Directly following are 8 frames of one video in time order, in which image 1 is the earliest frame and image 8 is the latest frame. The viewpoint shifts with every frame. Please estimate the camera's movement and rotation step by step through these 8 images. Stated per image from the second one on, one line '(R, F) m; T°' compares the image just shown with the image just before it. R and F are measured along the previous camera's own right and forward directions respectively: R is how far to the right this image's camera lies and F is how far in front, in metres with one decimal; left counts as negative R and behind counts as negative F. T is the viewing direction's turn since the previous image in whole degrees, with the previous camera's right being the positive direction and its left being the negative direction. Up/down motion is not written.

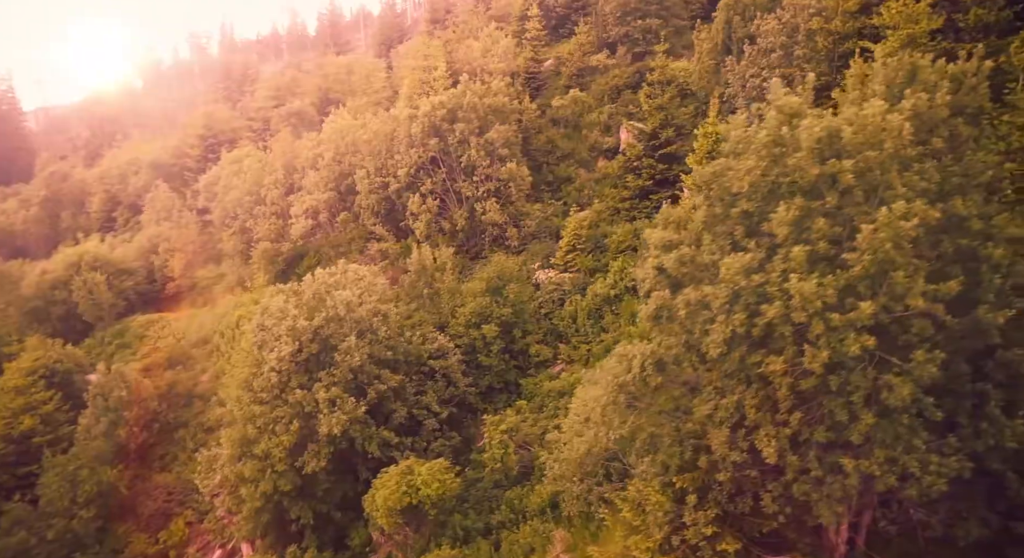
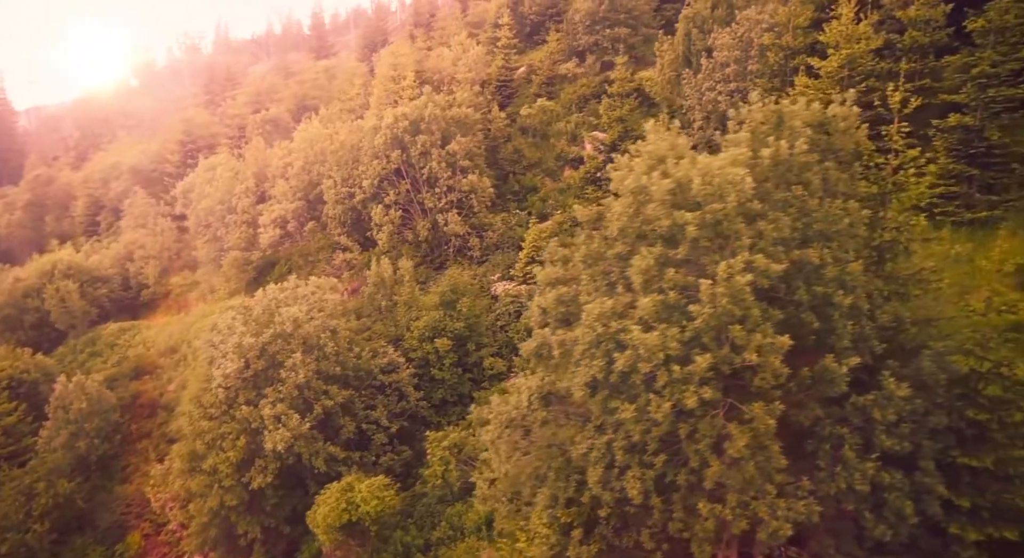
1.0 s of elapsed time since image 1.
(+0.7, -0.1) m; 0°
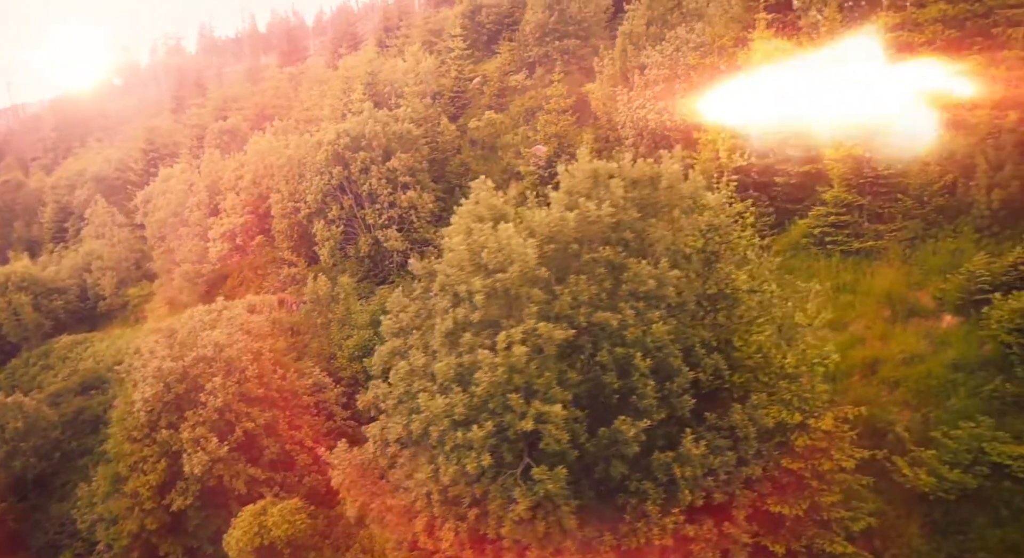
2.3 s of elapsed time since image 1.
(+0.9, -0.1) m; 0°
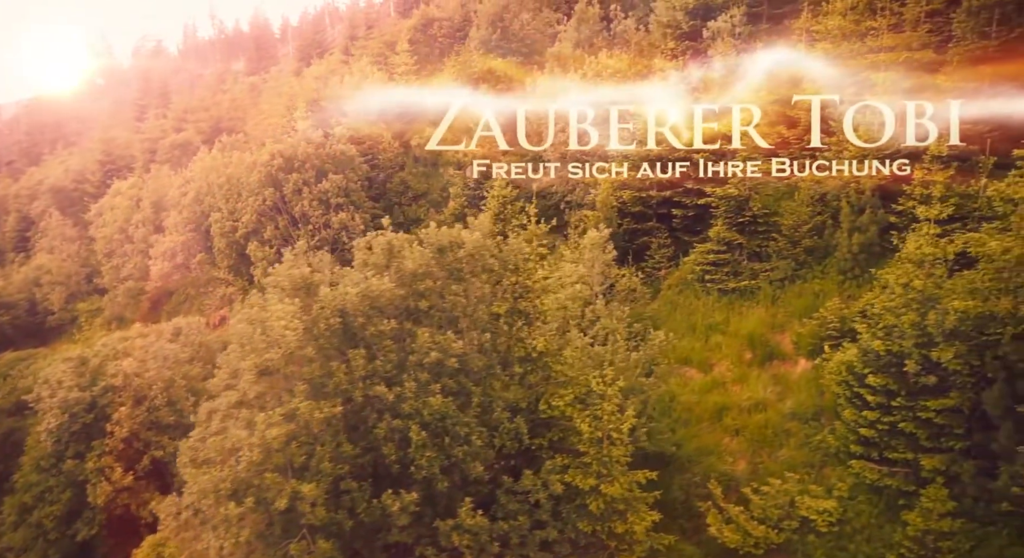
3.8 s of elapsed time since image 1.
(+1.1, -0.1) m; +1°
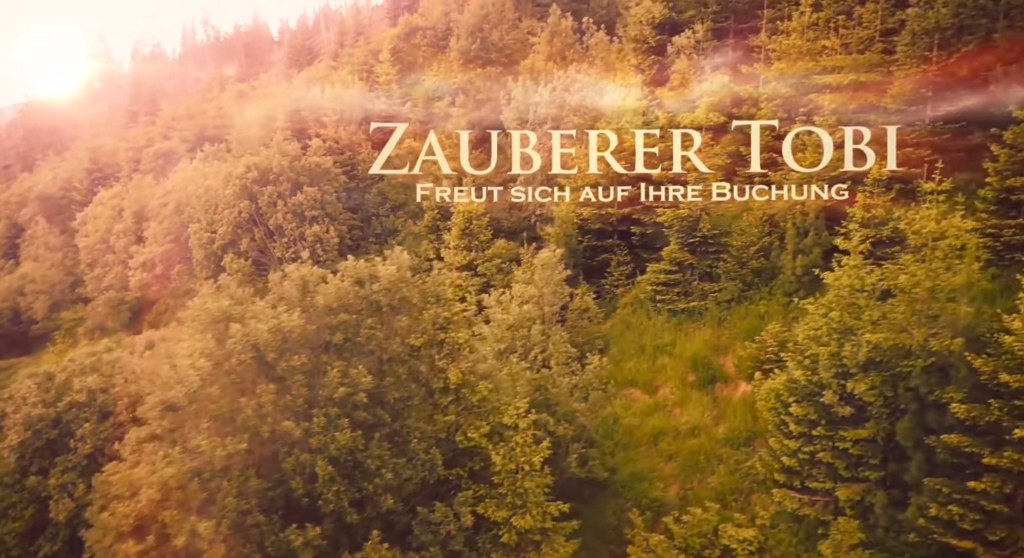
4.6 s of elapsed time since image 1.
(+0.5, 0.0) m; 0°
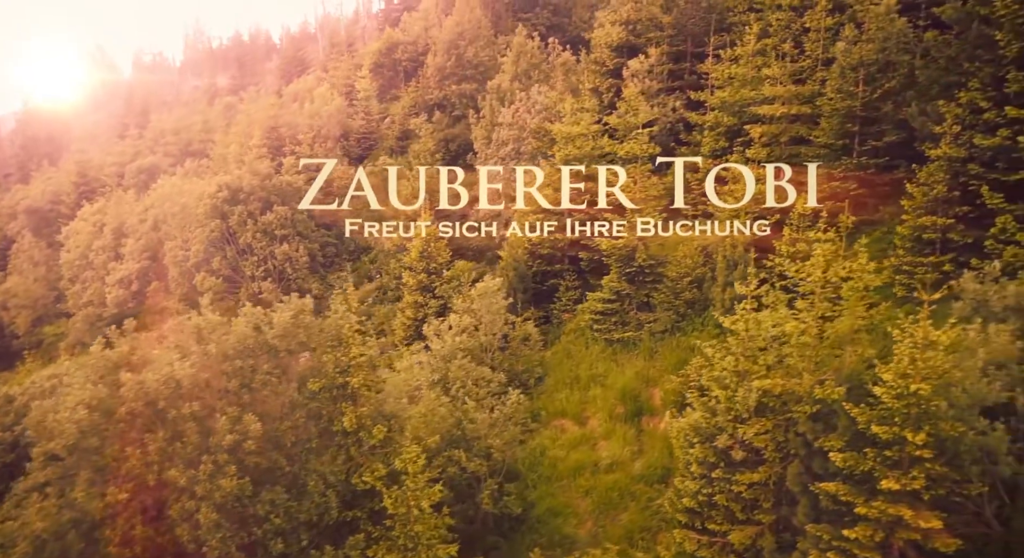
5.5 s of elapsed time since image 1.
(+0.6, -0.1) m; 0°
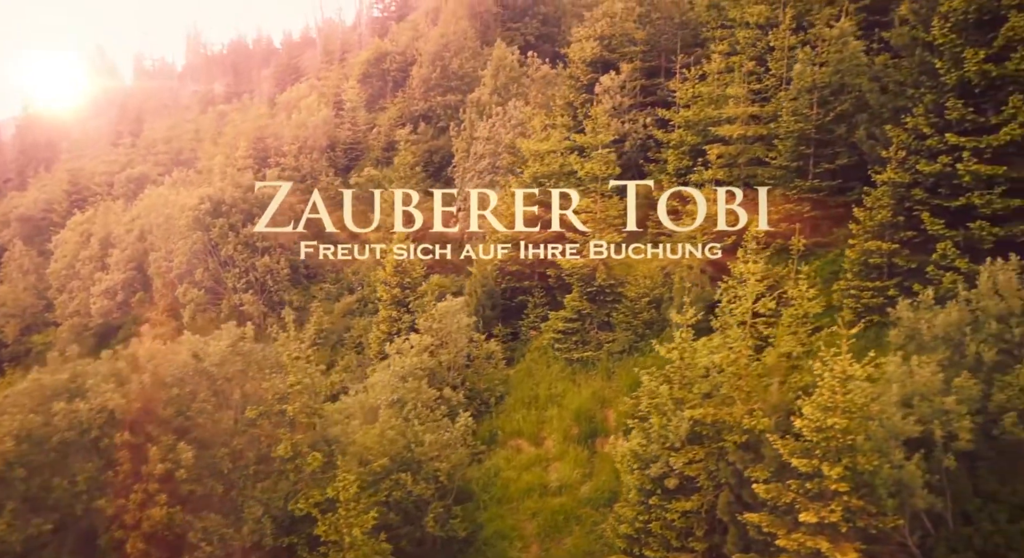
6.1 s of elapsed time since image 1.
(+0.4, 0.0) m; 0°
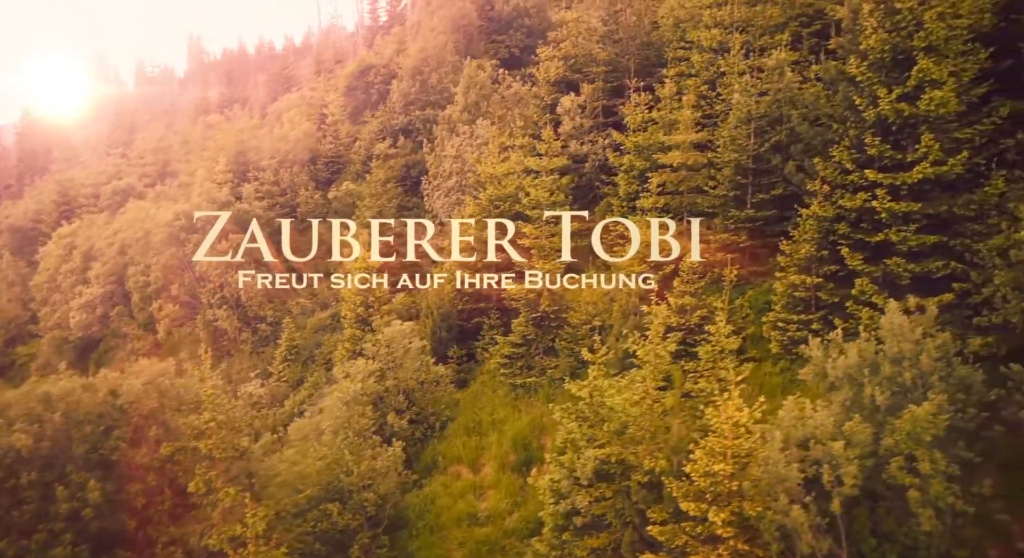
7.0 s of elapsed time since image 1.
(+0.6, -0.1) m; 0°
